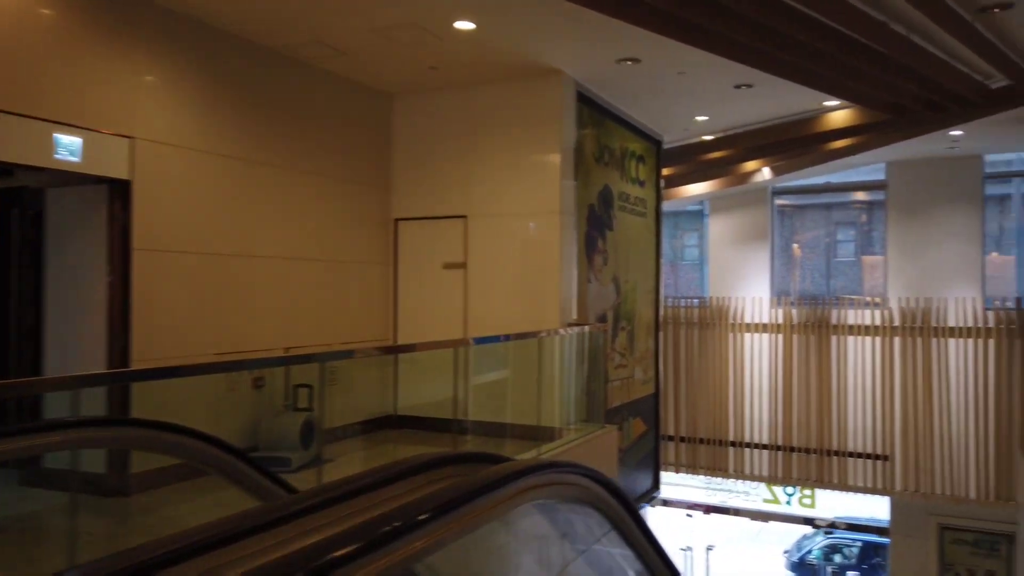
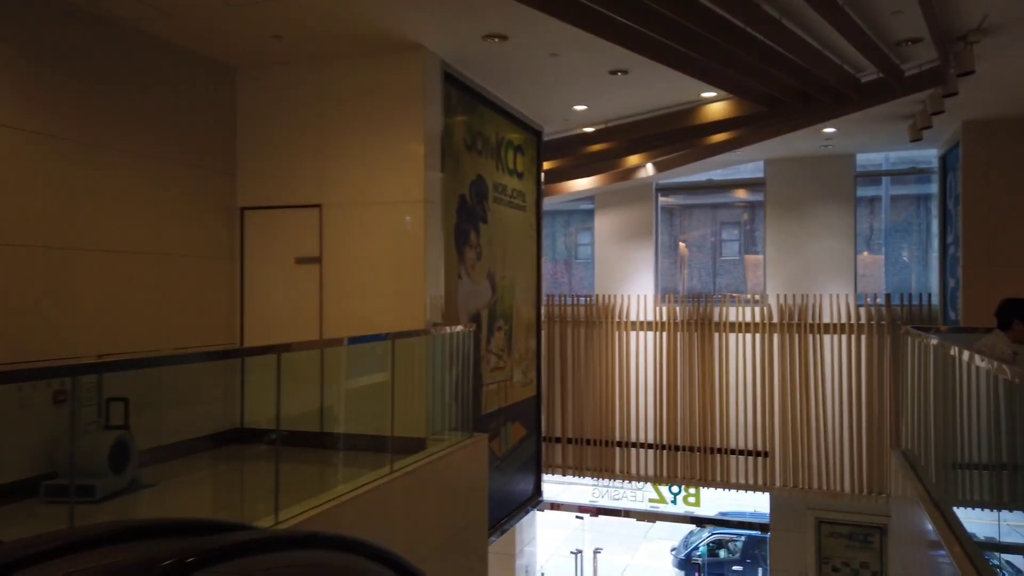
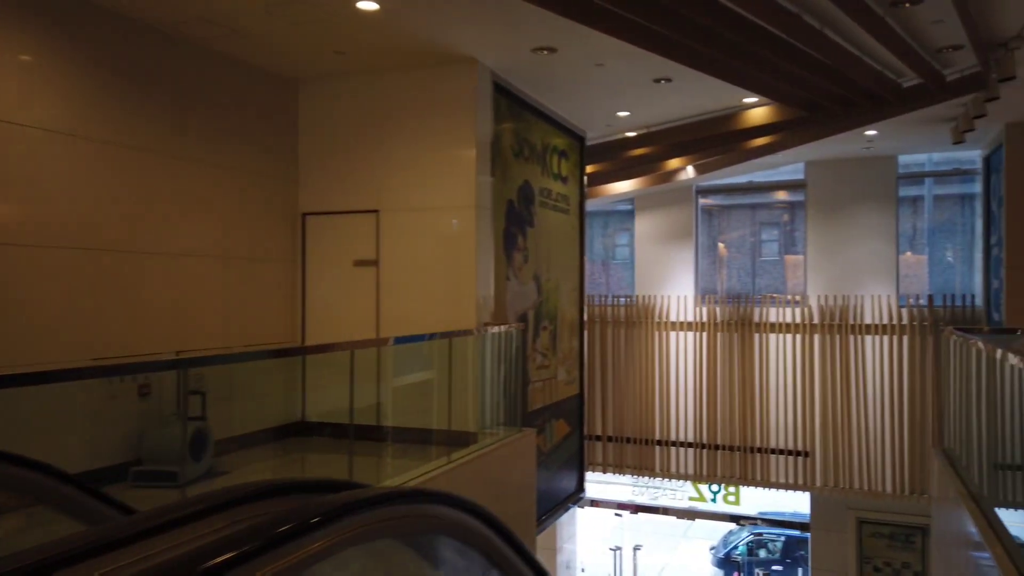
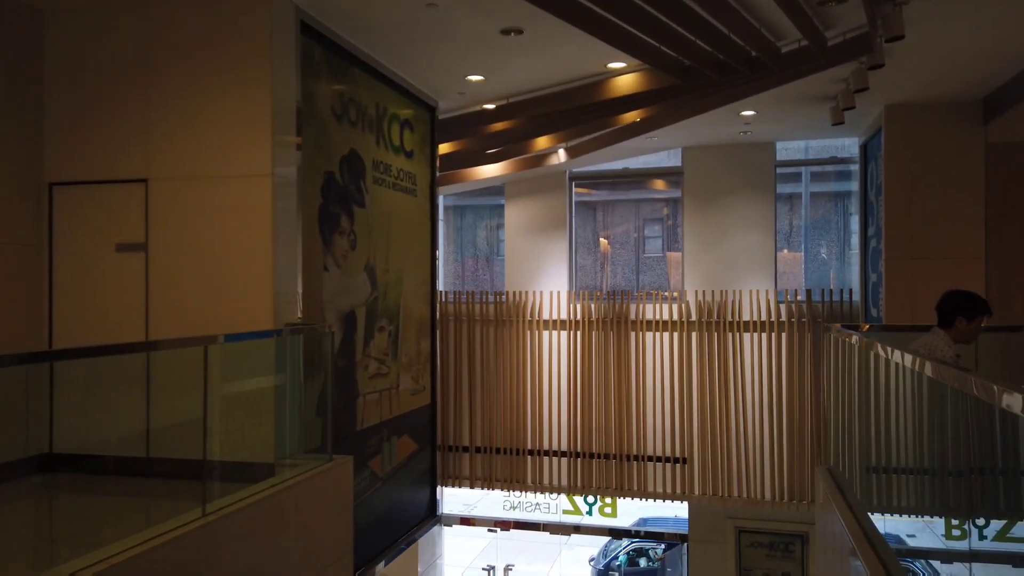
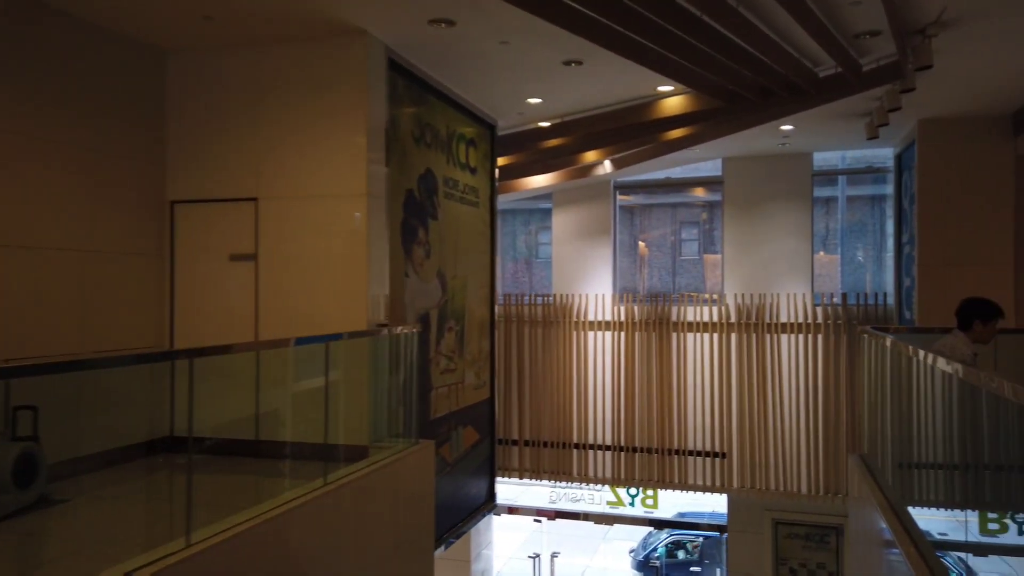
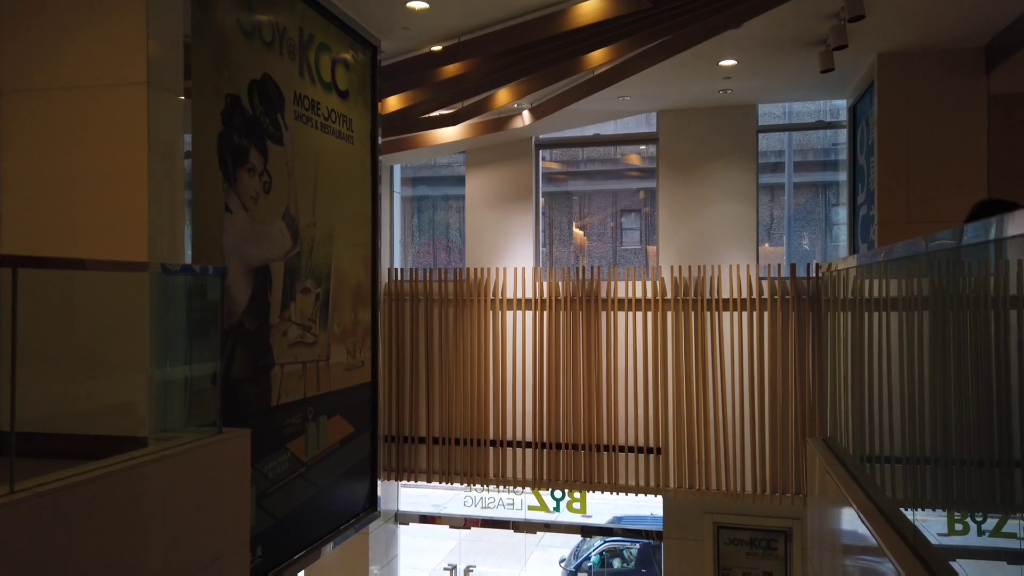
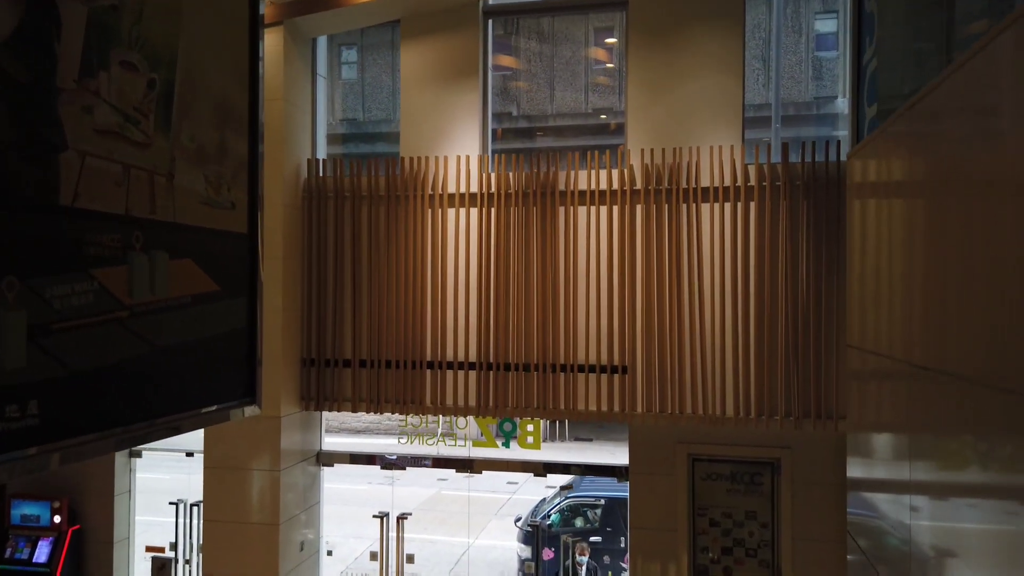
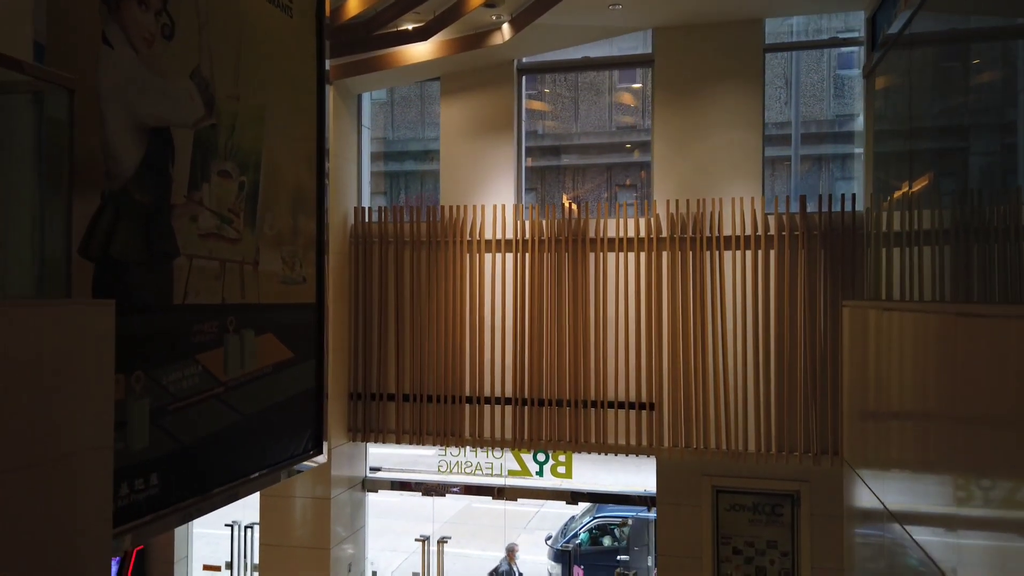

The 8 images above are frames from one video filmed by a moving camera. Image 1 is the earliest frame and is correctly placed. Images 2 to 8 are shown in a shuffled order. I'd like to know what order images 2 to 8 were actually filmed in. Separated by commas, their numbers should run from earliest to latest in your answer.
3, 2, 5, 4, 6, 8, 7
